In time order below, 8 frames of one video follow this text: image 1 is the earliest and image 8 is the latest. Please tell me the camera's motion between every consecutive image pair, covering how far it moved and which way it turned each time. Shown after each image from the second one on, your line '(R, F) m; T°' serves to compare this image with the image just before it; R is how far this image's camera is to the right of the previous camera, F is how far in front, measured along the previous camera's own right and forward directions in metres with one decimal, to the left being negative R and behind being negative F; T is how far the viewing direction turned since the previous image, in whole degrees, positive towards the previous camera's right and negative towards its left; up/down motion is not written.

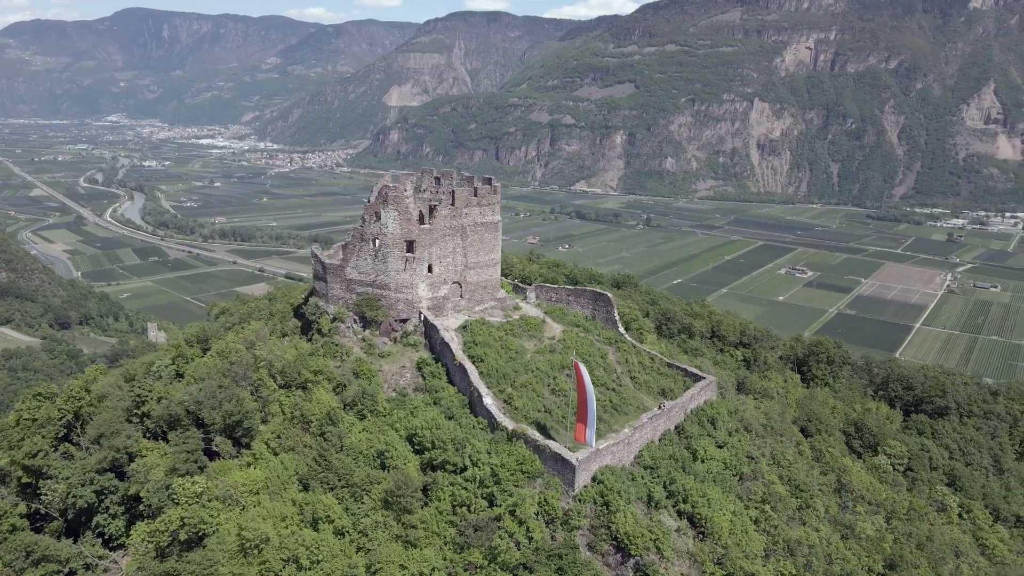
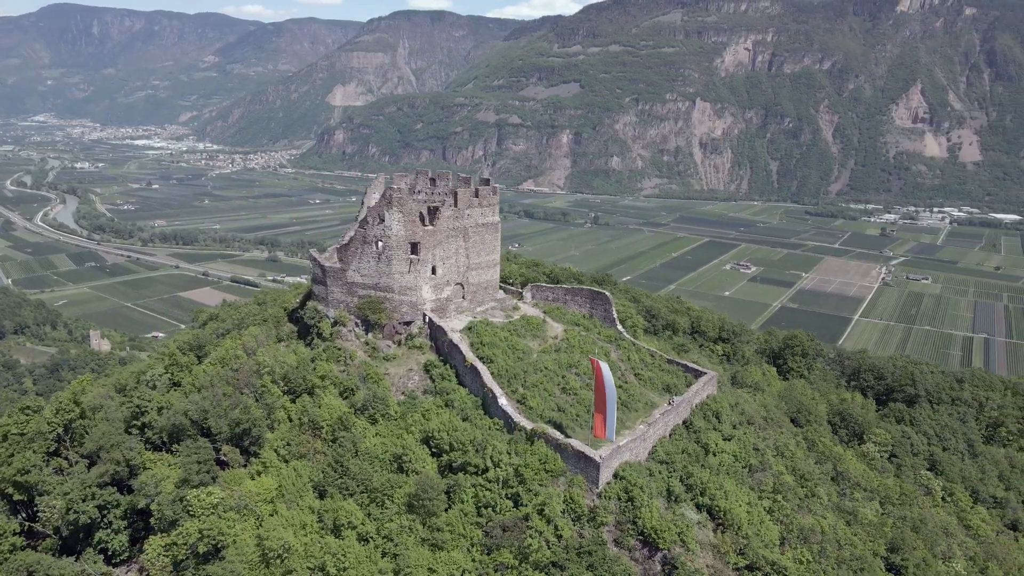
(-1.5, 0.0) m; +4°
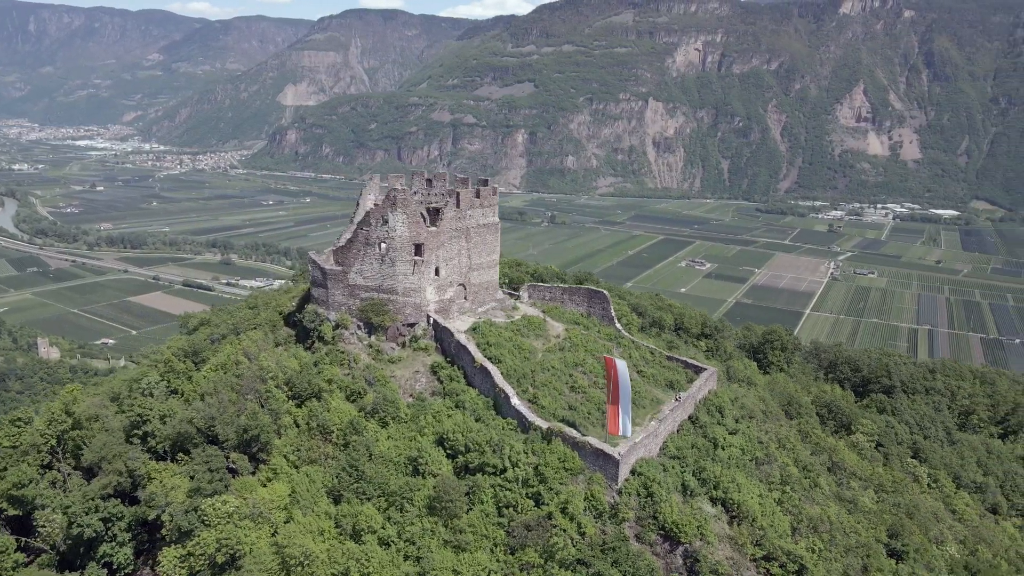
(-1.3, 0.0) m; +3°
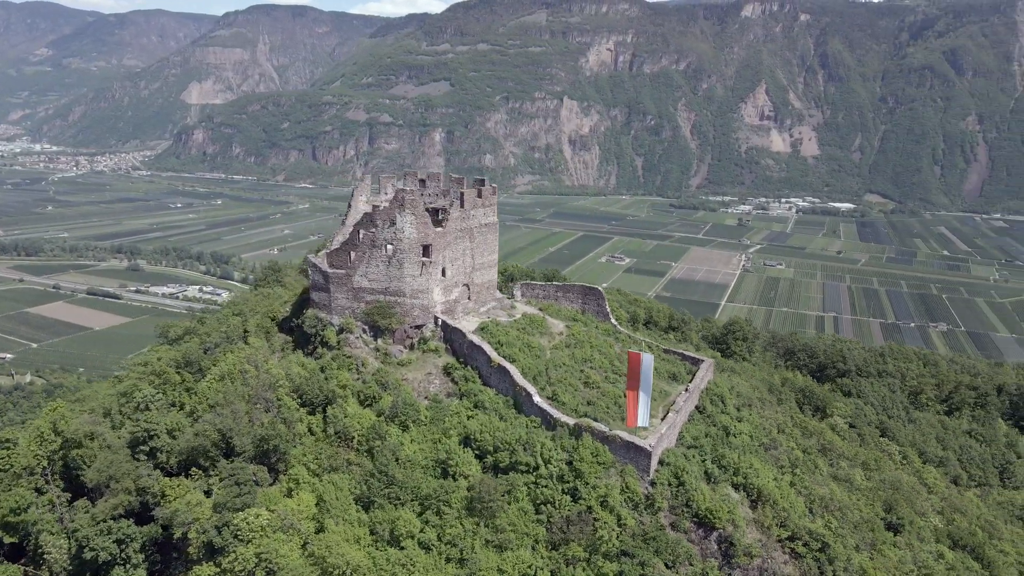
(-2.4, 0.0) m; +6°
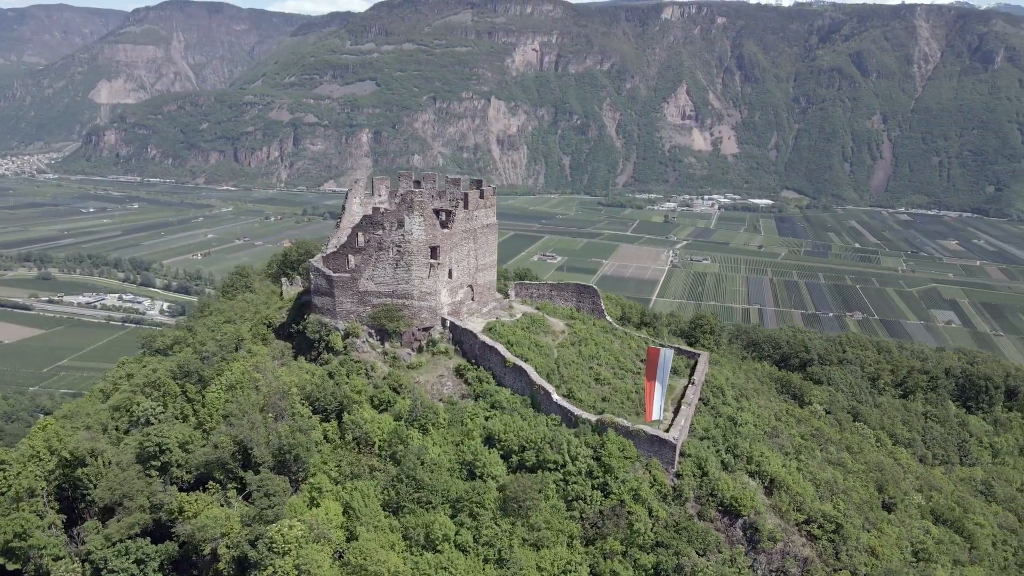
(-2.1, 0.0) m; +5°
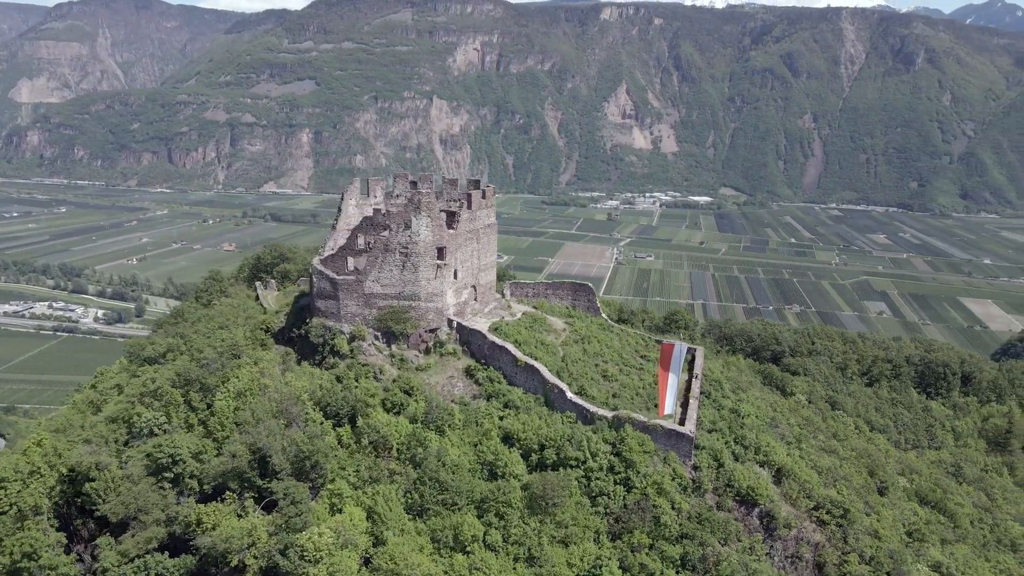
(-1.7, 0.0) m; +4°
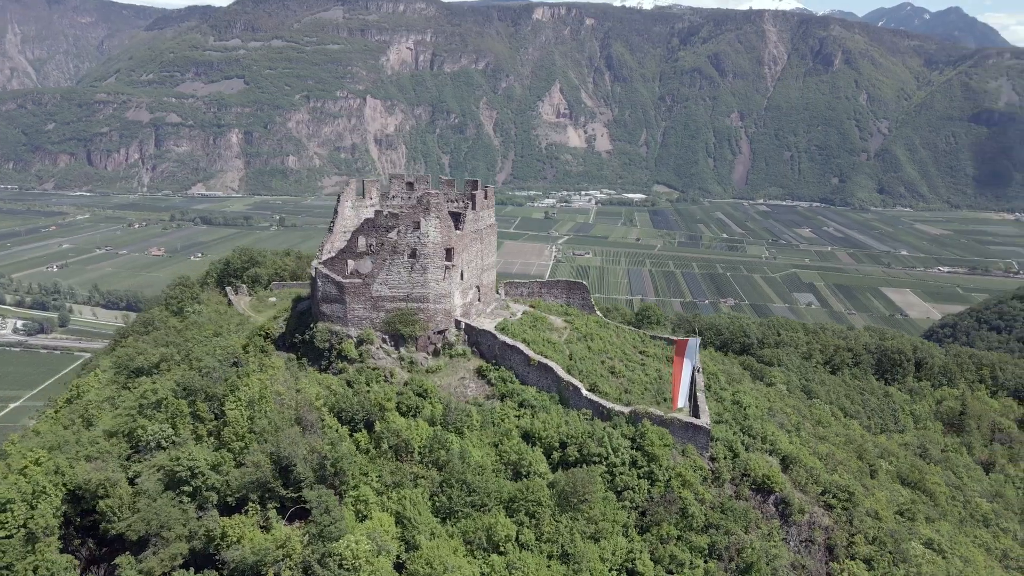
(-1.9, 0.0) m; +5°
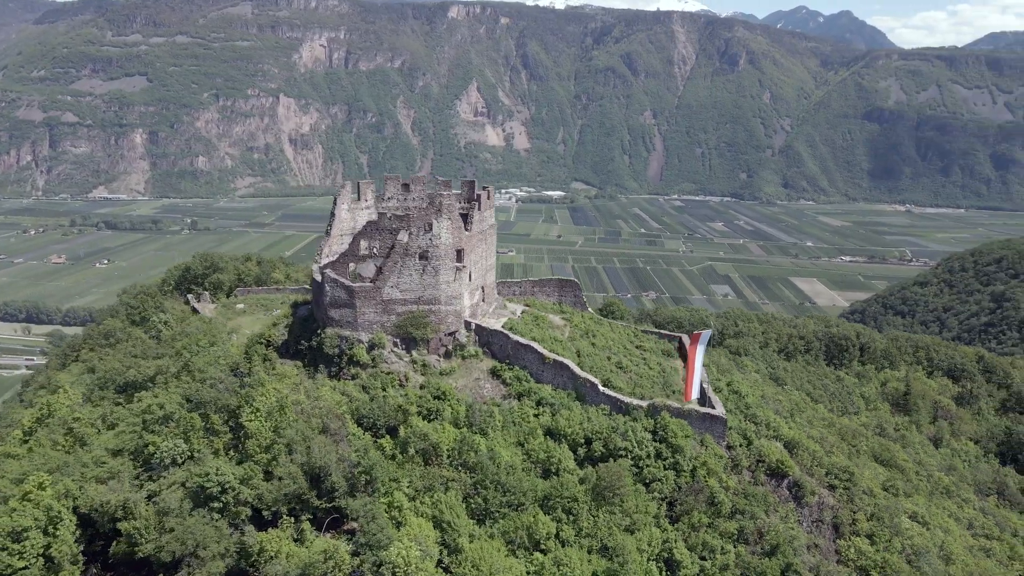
(-2.3, 0.0) m; +6°
